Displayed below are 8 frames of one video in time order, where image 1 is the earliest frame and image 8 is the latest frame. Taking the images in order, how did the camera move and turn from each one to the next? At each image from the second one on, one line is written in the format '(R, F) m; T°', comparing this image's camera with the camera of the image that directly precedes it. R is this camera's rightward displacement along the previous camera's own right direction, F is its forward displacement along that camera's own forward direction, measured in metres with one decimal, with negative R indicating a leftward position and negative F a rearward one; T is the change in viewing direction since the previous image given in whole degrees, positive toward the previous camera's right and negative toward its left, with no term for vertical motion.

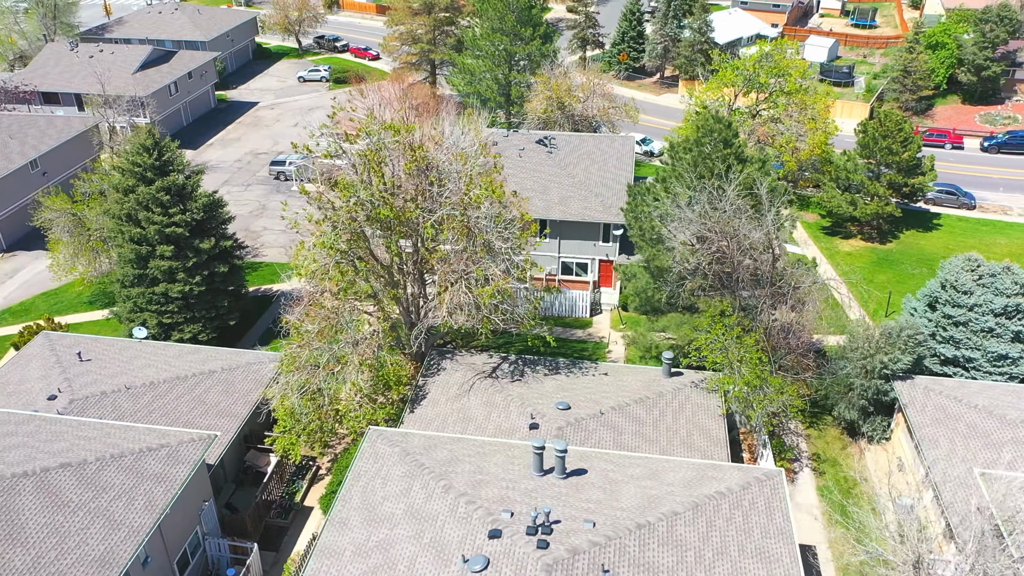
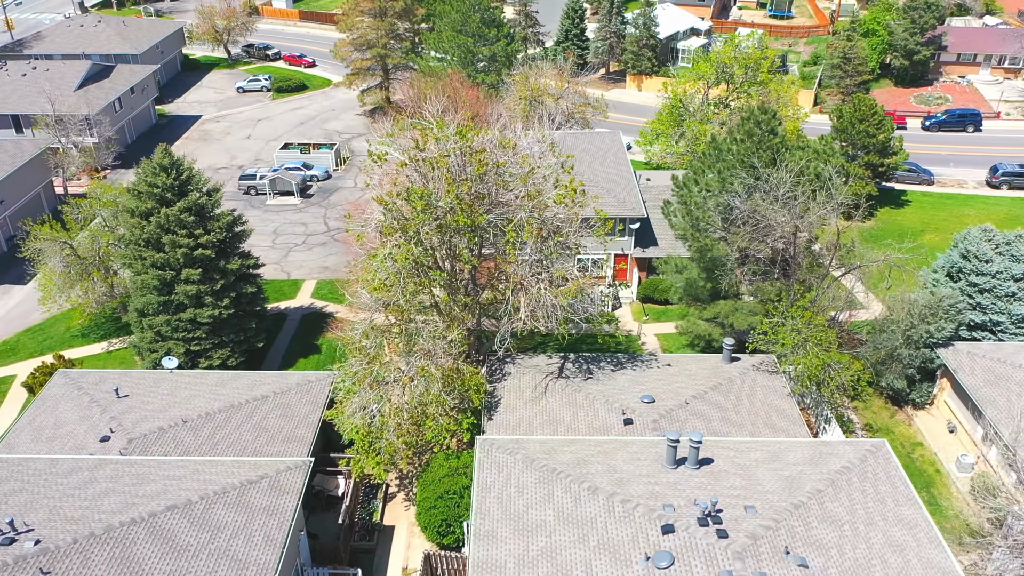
(-5.1, +0.4) m; +7°
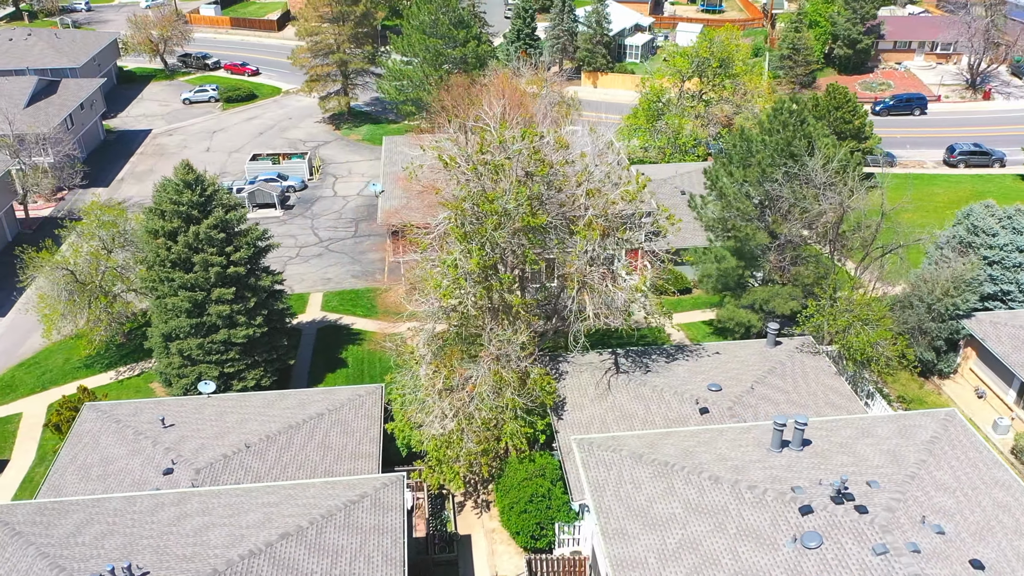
(-4.4, +0.3) m; +6°
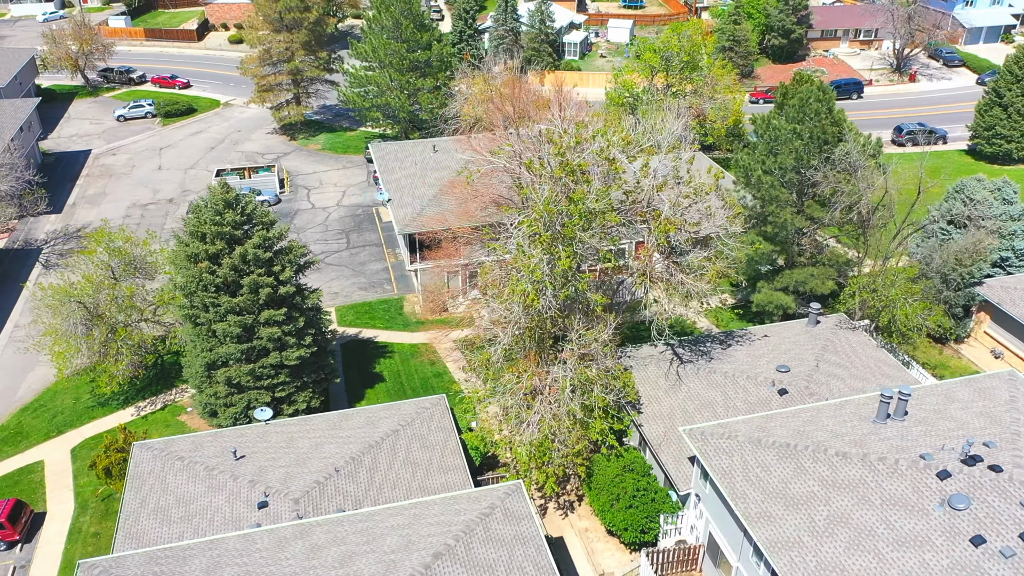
(-5.2, +0.4) m; +7°
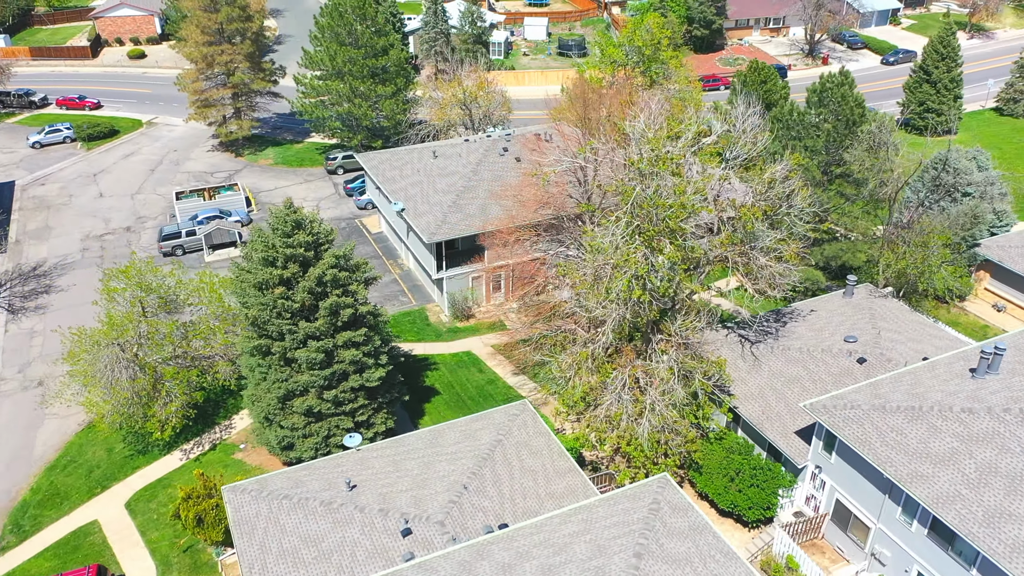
(-6.5, +0.6) m; +9°
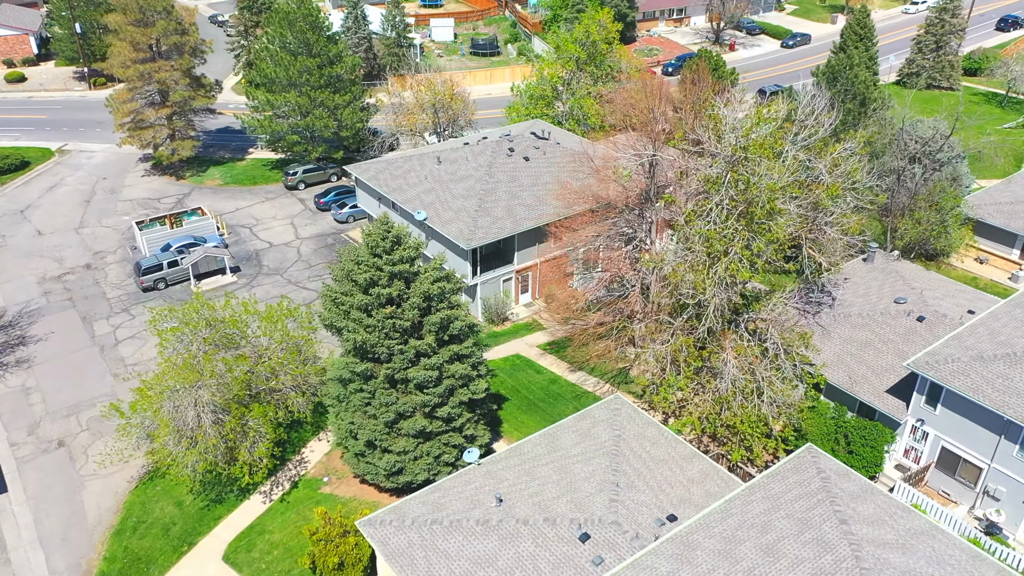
(-7.3, +0.7) m; +10°
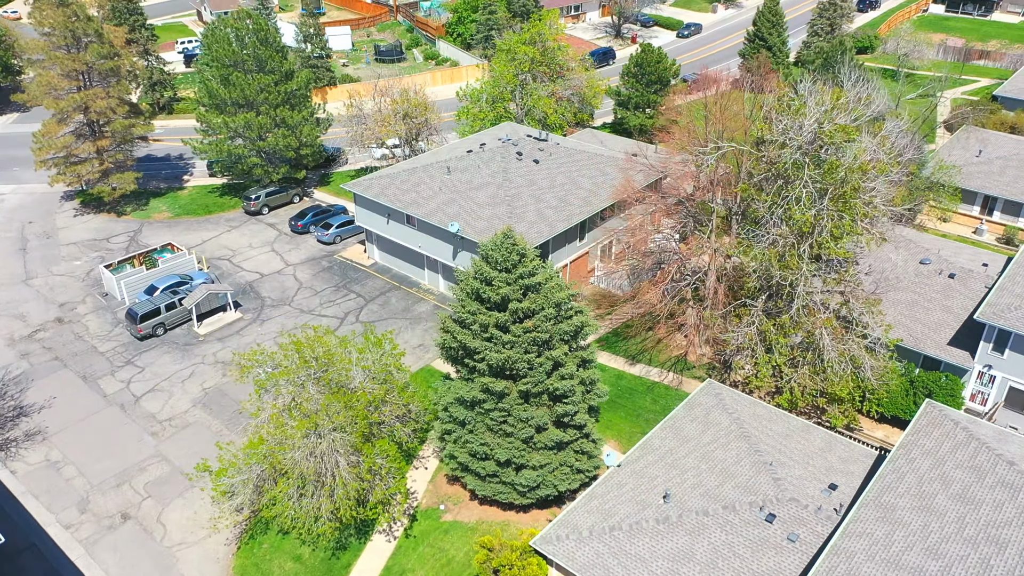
(-8.0, +0.8) m; +11°
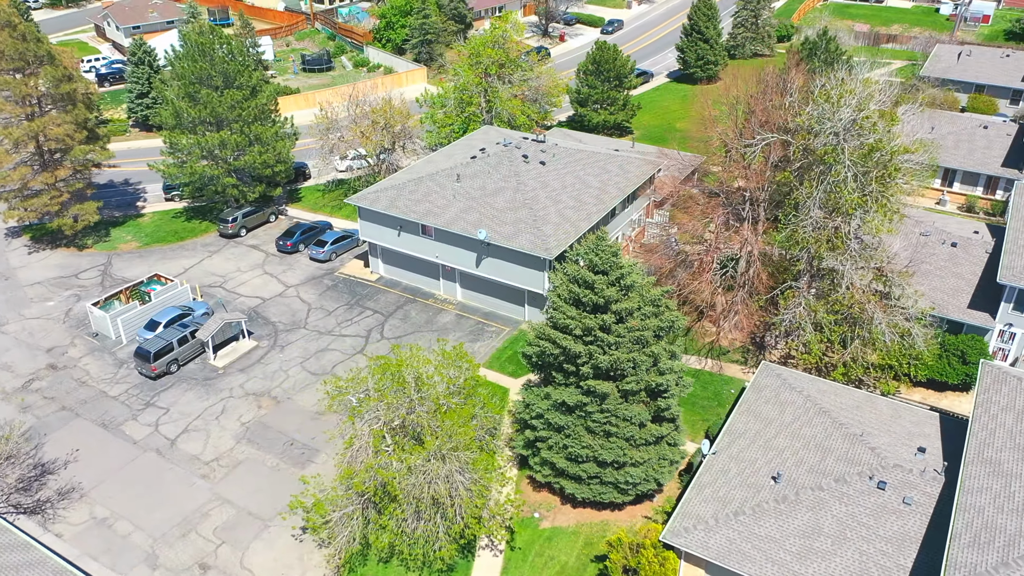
(-5.9, +0.4) m; +8°
